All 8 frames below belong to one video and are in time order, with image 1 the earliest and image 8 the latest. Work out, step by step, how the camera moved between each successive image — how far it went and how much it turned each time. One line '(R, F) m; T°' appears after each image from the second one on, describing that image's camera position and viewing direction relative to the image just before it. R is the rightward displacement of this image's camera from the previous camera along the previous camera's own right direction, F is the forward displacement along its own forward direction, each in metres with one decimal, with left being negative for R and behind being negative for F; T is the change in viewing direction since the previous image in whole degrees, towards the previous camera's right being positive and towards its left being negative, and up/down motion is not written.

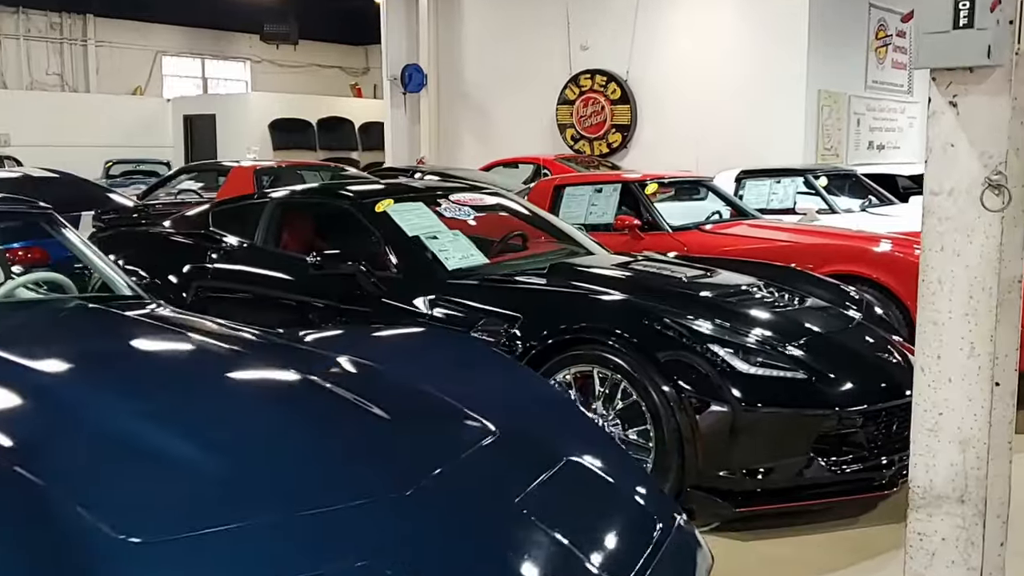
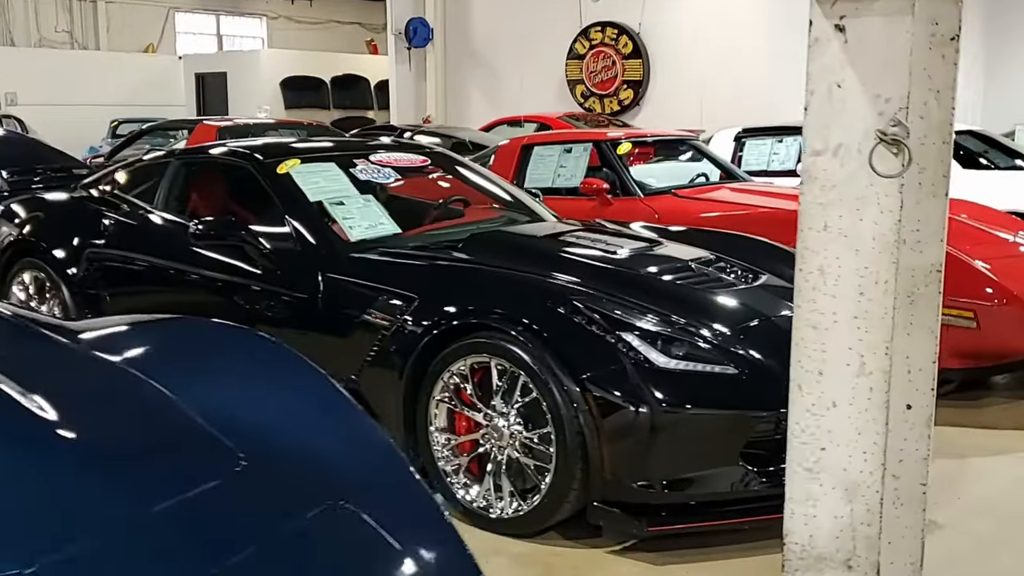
(+0.4, +0.5) m; -3°
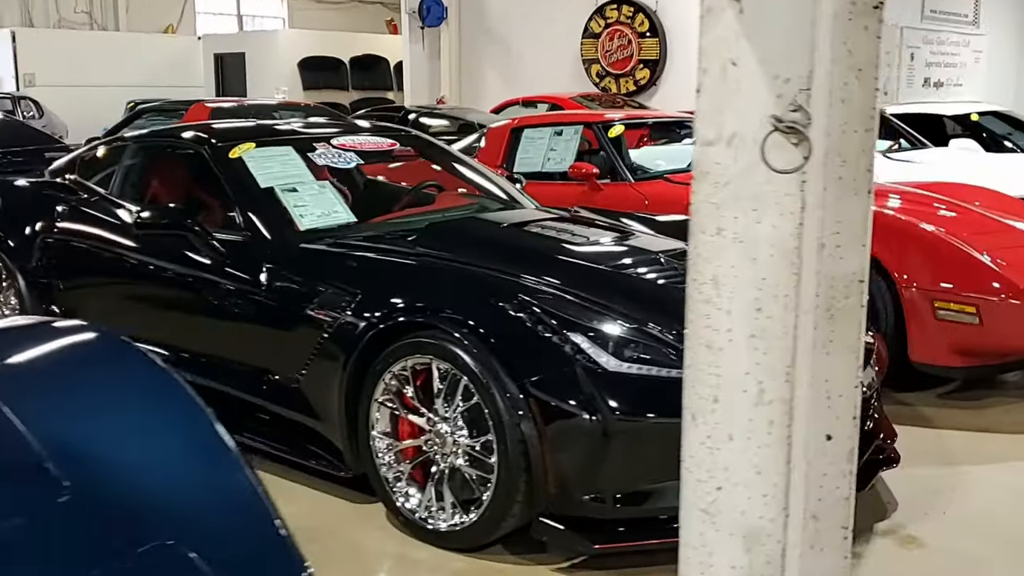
(+0.2, +0.2) m; -2°
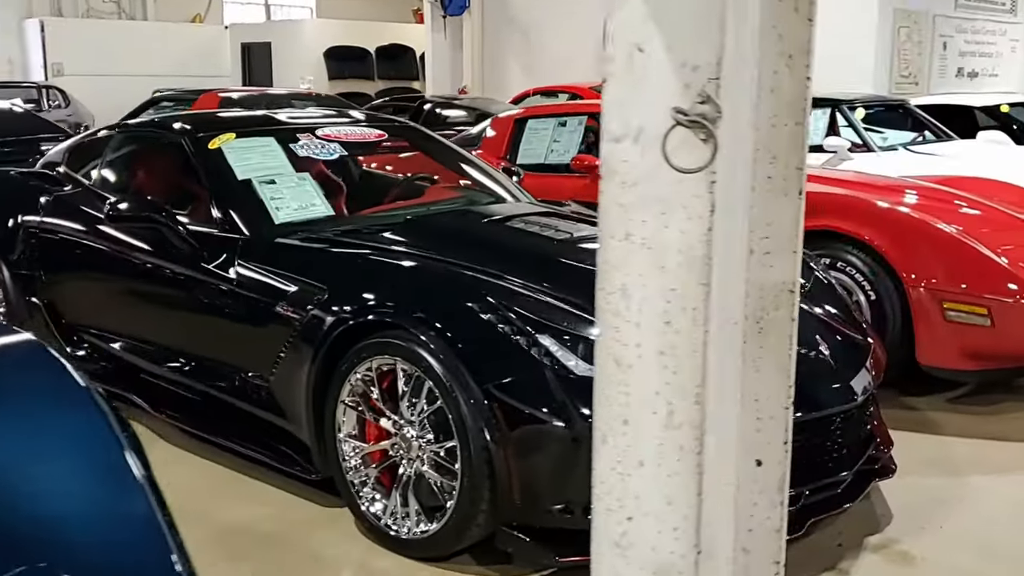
(+0.2, +0.1) m; -2°
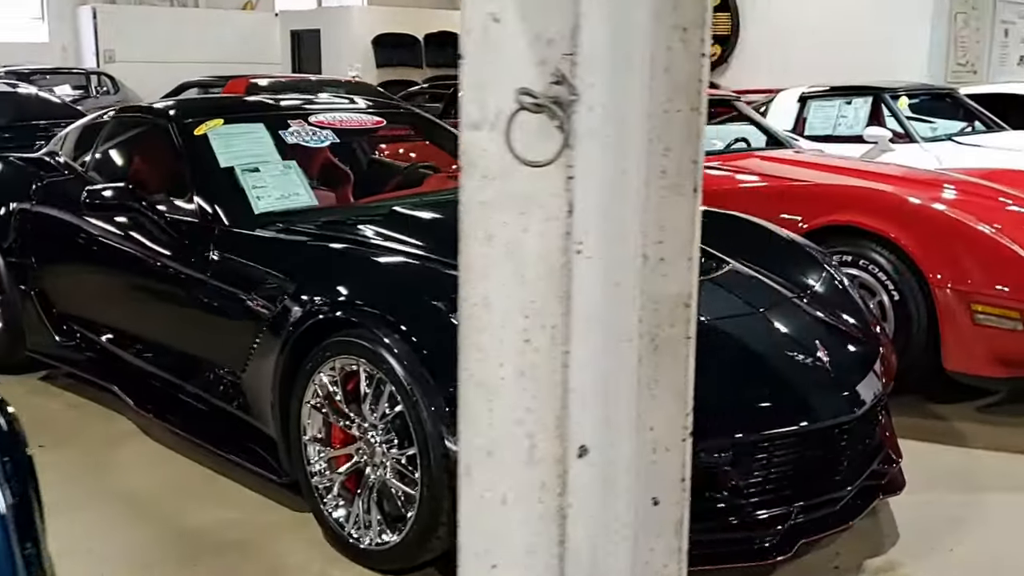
(+0.2, +0.2) m; -3°
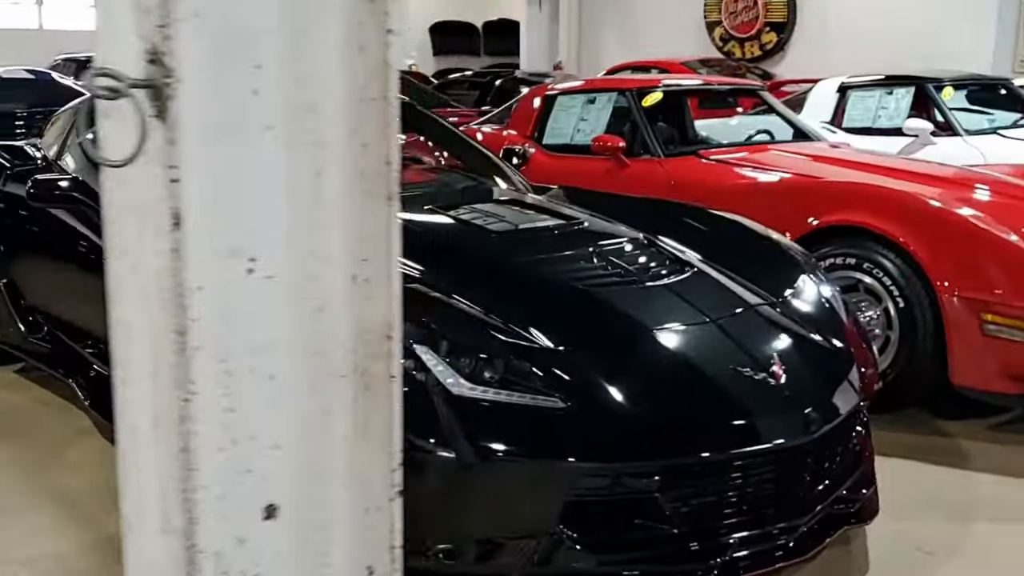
(+0.3, +0.2) m; -4°
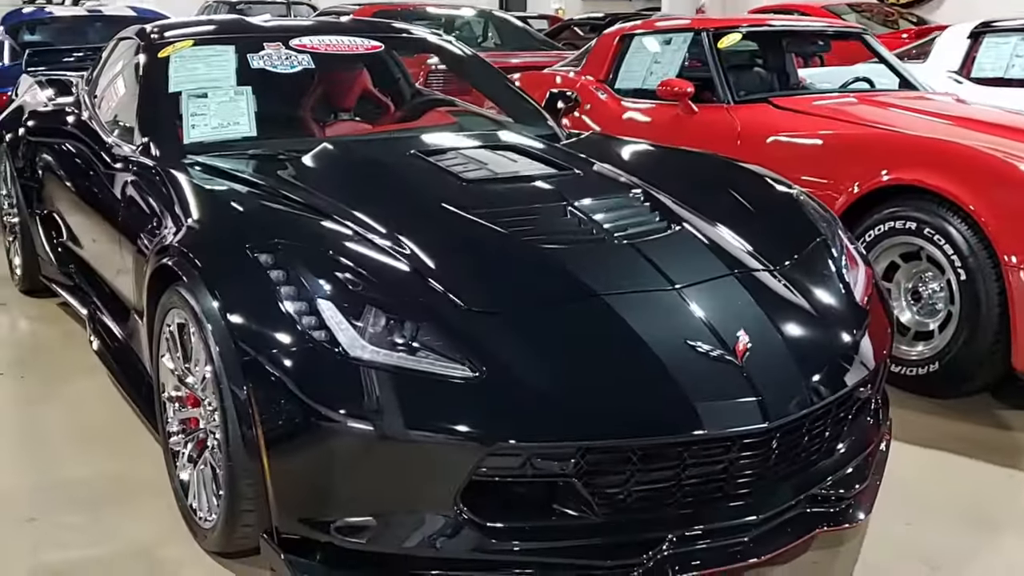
(+0.4, +0.3) m; -9°
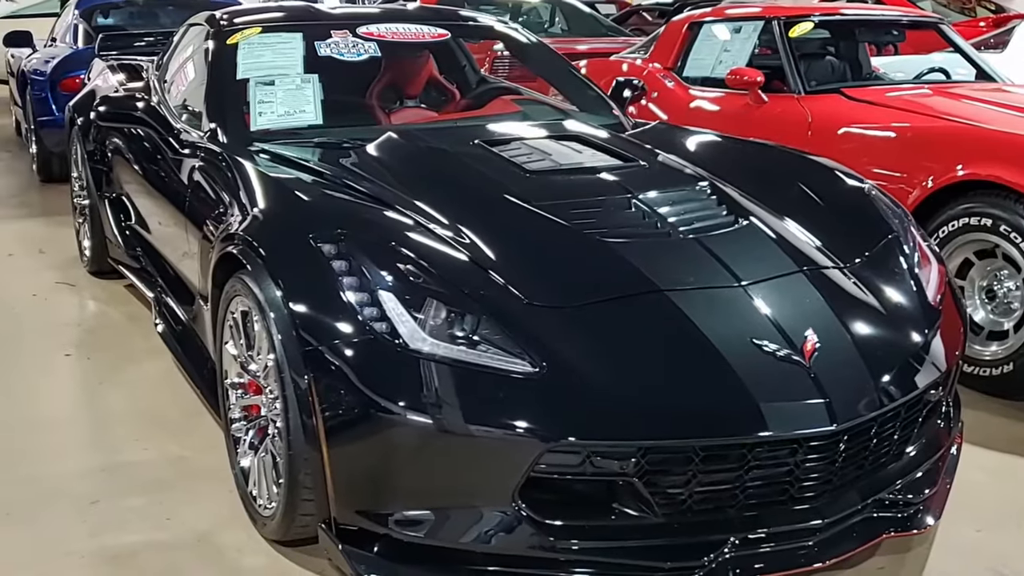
(0.0, 0.0) m; -3°
